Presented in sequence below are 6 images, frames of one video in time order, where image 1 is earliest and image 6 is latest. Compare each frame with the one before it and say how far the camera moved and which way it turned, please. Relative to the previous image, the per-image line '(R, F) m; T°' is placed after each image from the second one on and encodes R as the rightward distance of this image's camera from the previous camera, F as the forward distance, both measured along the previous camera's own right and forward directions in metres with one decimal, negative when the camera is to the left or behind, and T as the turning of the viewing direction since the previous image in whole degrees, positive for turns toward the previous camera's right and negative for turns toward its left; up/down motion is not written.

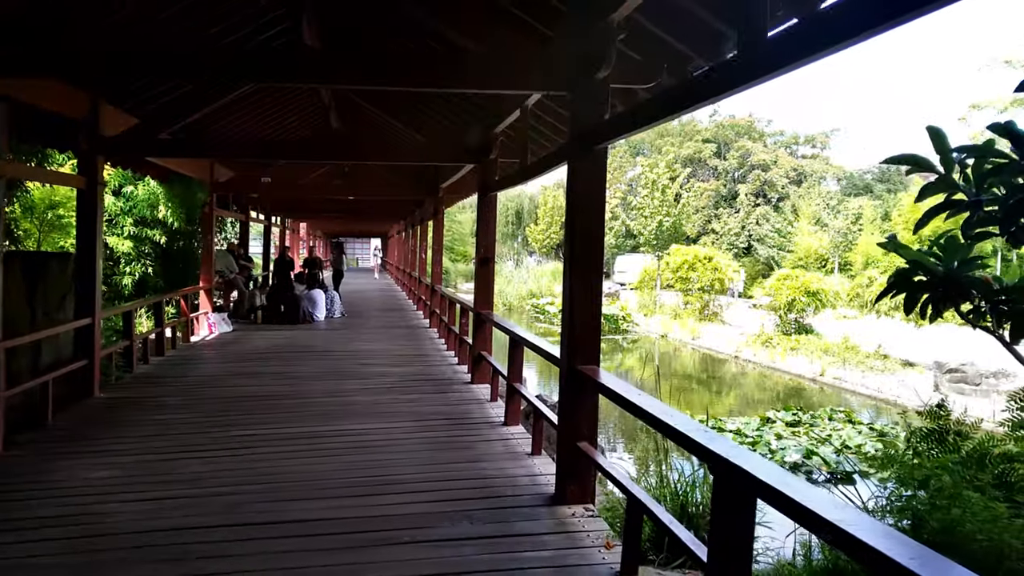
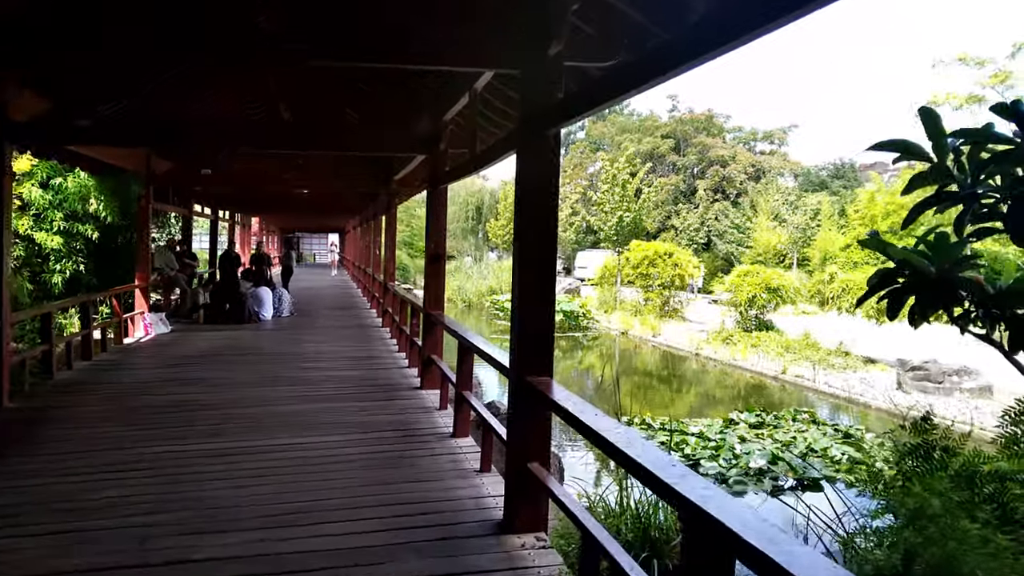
(+0.1, +0.3) m; +3°
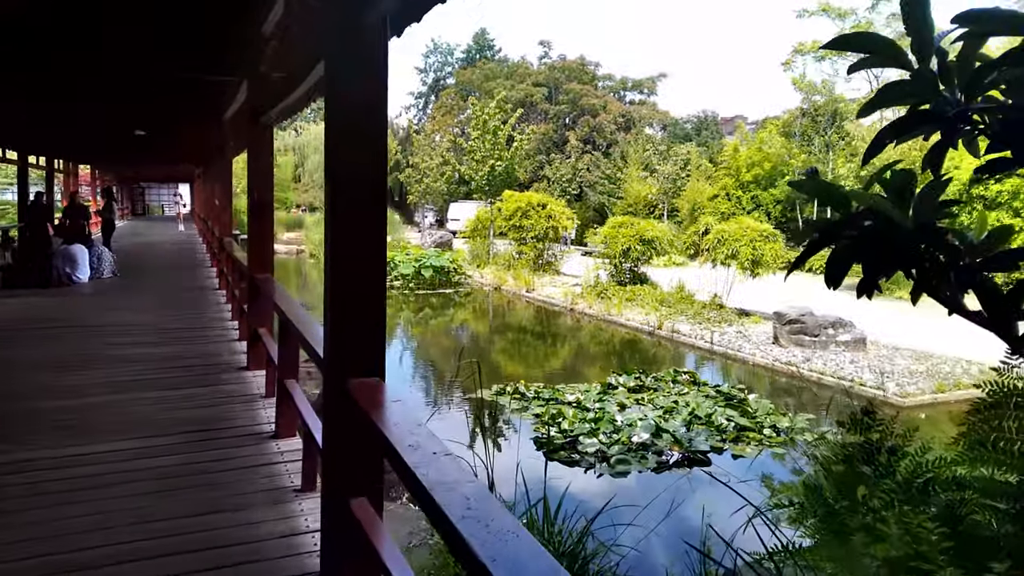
(+0.2, +0.8) m; +9°
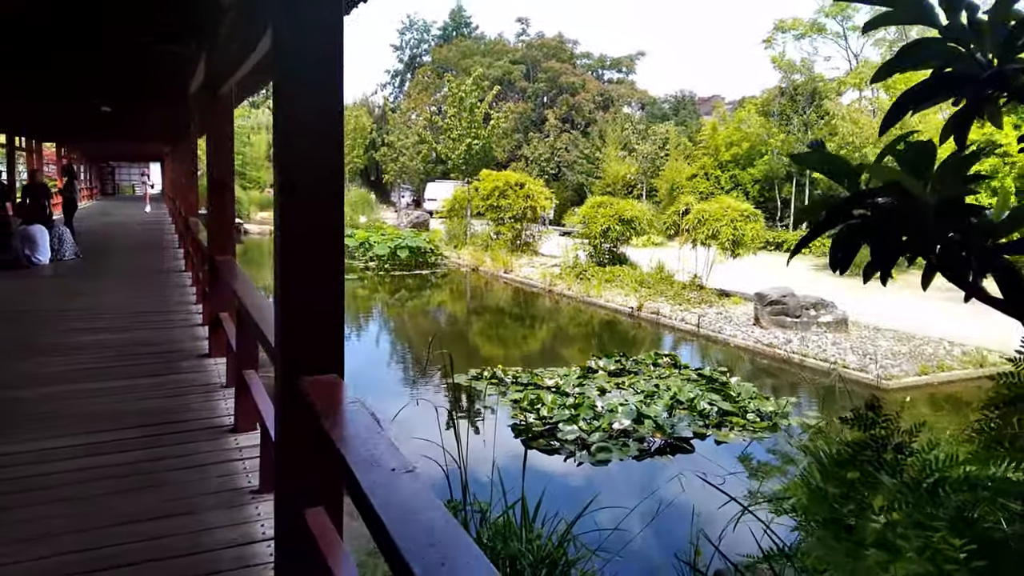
(0.0, +0.2) m; +2°
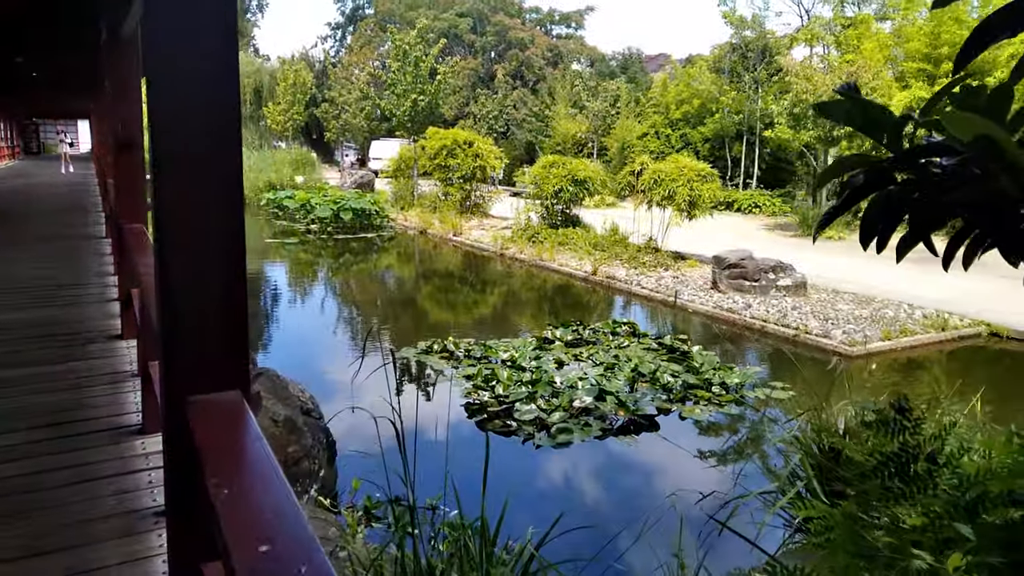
(0.0, +0.4) m; +4°
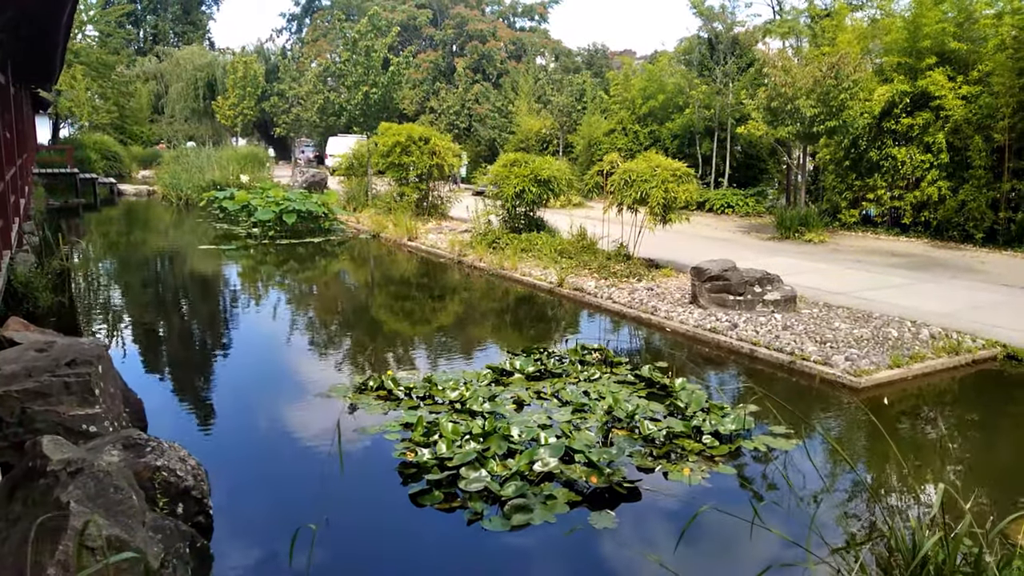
(+0.1, +0.9) m; +2°
